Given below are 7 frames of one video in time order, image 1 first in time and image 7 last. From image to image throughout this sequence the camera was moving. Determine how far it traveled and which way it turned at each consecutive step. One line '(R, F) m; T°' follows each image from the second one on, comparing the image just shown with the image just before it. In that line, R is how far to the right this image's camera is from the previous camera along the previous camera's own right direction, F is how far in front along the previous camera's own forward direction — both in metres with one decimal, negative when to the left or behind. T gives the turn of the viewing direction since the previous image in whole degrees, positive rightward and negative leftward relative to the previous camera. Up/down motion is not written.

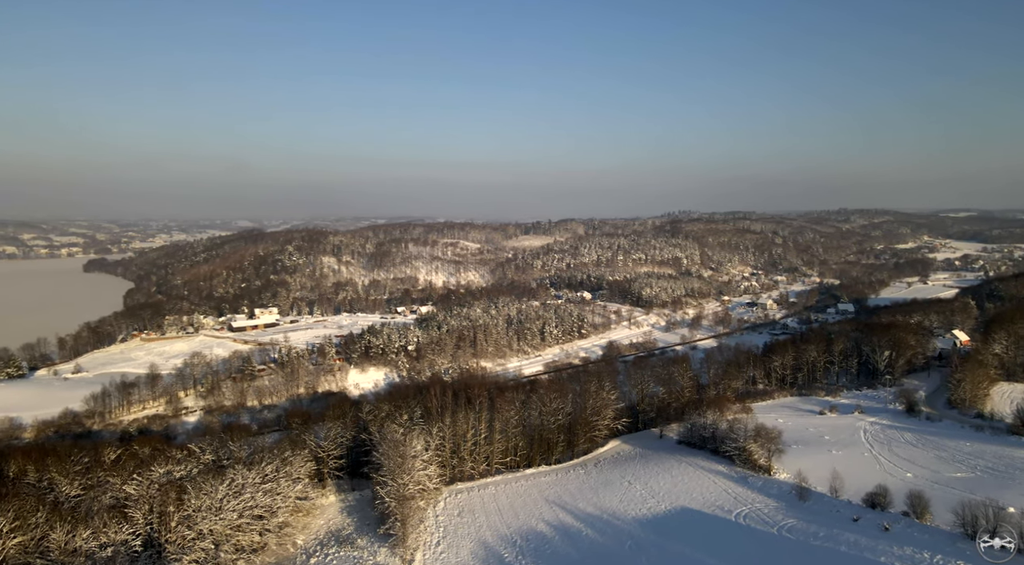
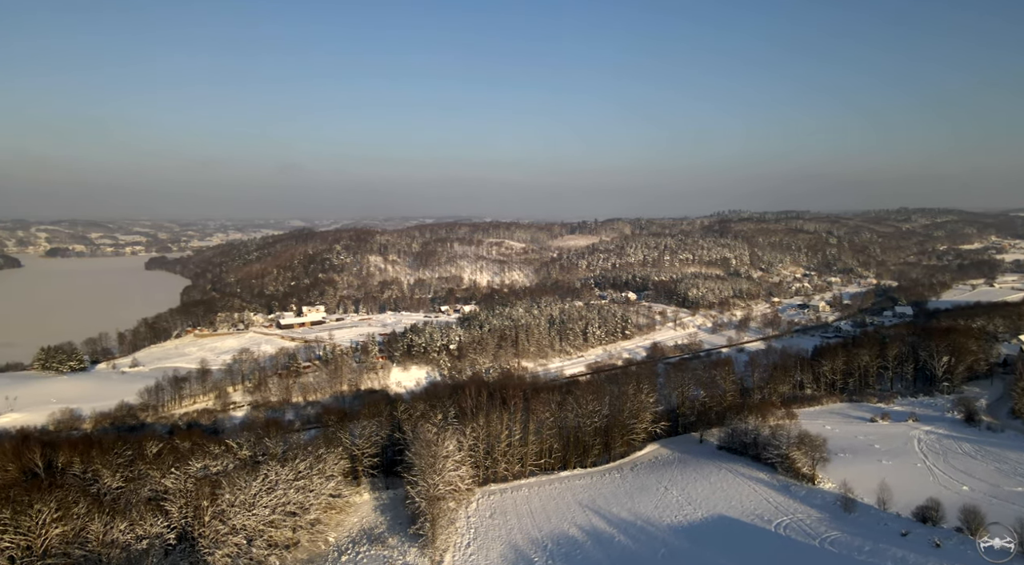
(+1.7, +0.9) m; -4°
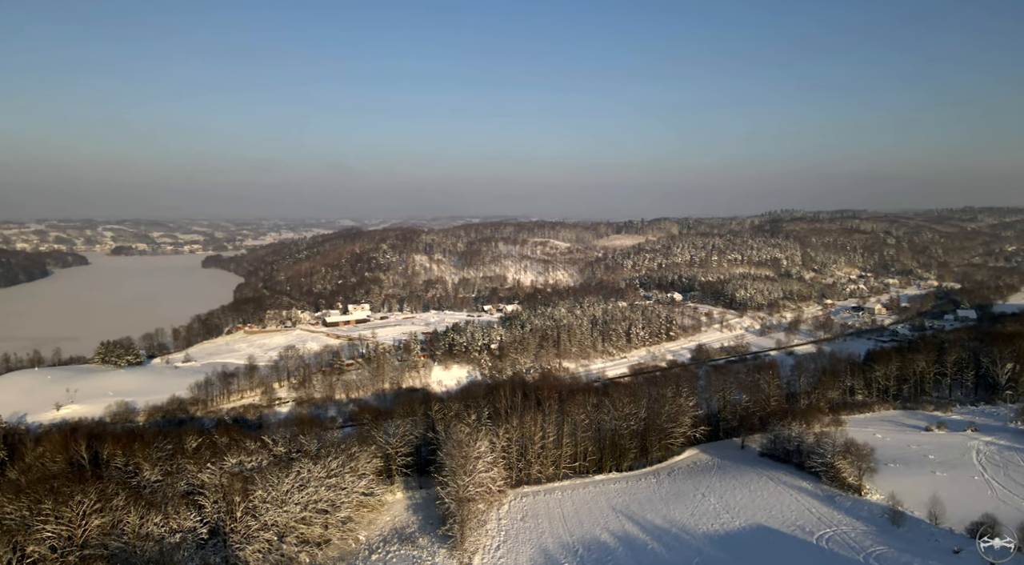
(+1.7, +1.0) m; -4°
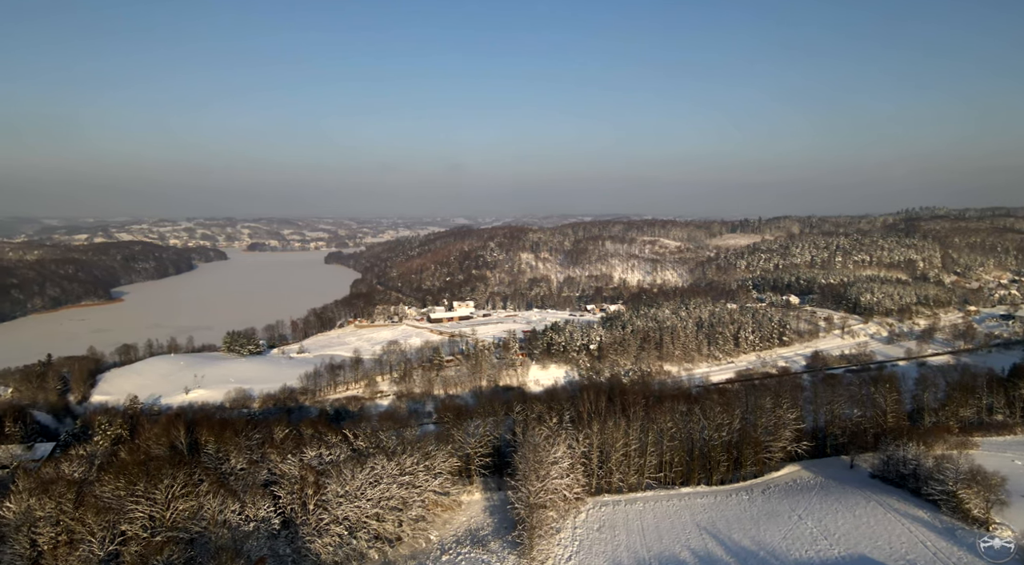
(+3.9, +2.6) m; -9°
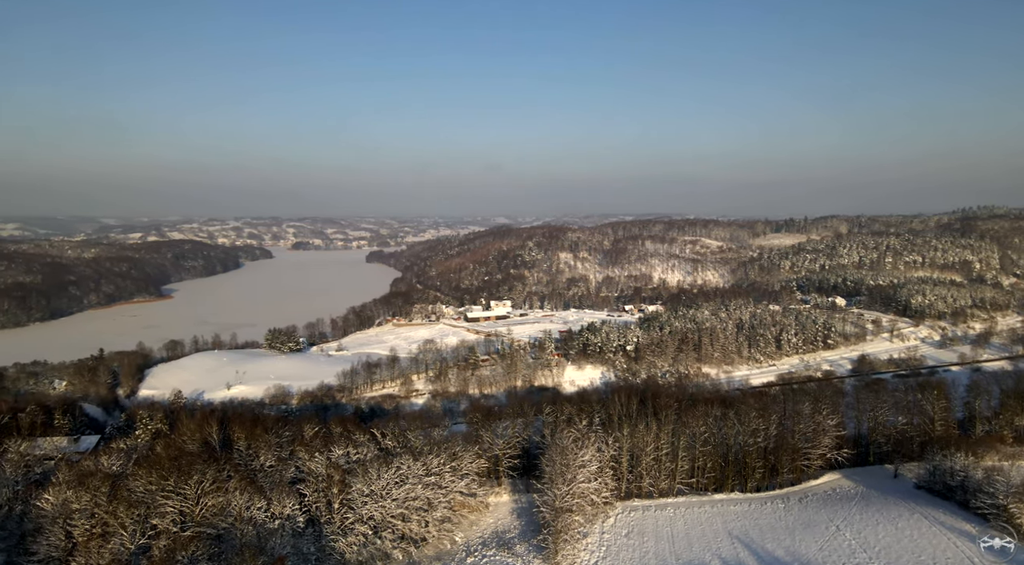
(+1.5, +0.9) m; -3°
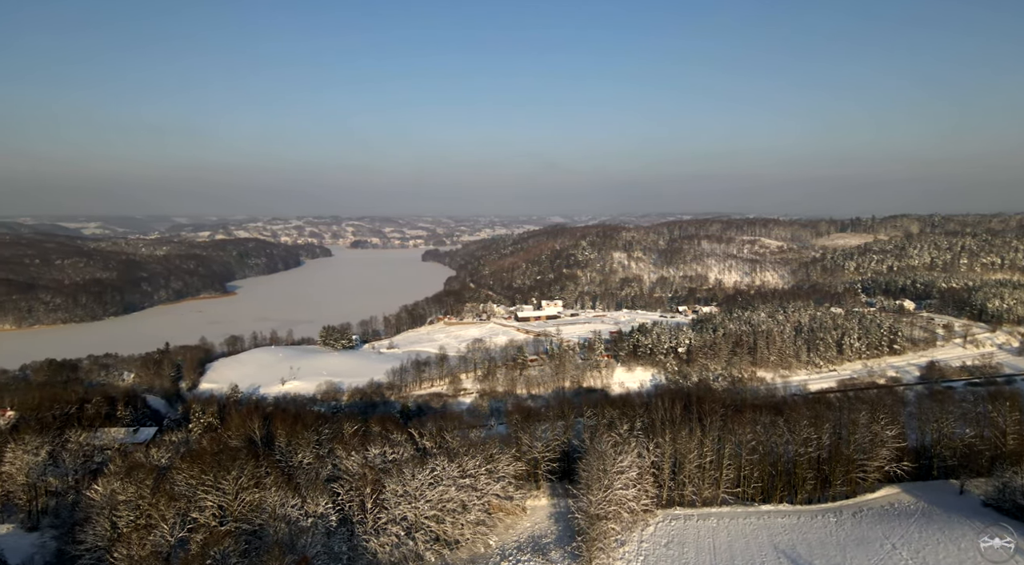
(+2.1, +1.3) m; -5°
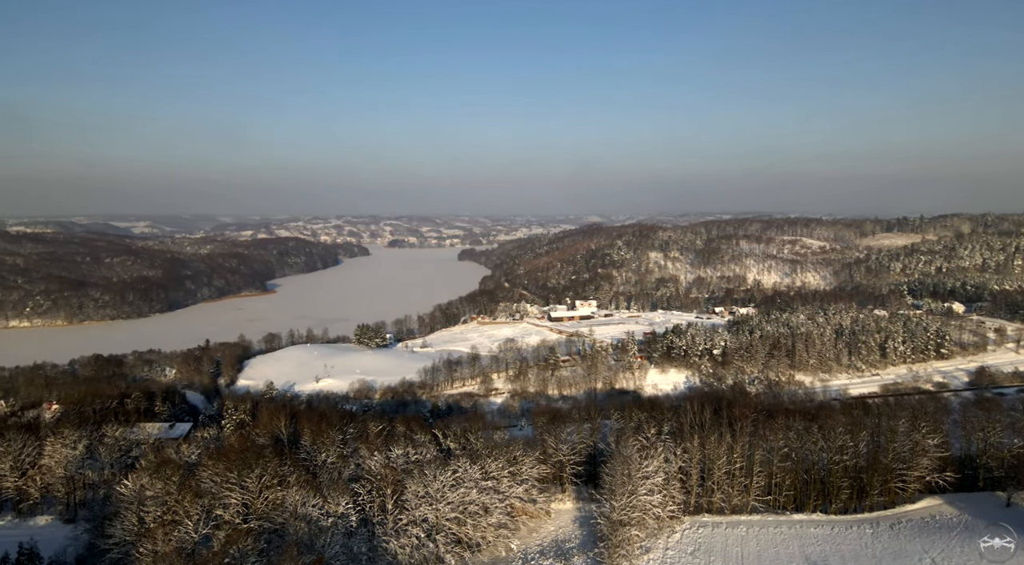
(+1.5, +0.9) m; -3°
